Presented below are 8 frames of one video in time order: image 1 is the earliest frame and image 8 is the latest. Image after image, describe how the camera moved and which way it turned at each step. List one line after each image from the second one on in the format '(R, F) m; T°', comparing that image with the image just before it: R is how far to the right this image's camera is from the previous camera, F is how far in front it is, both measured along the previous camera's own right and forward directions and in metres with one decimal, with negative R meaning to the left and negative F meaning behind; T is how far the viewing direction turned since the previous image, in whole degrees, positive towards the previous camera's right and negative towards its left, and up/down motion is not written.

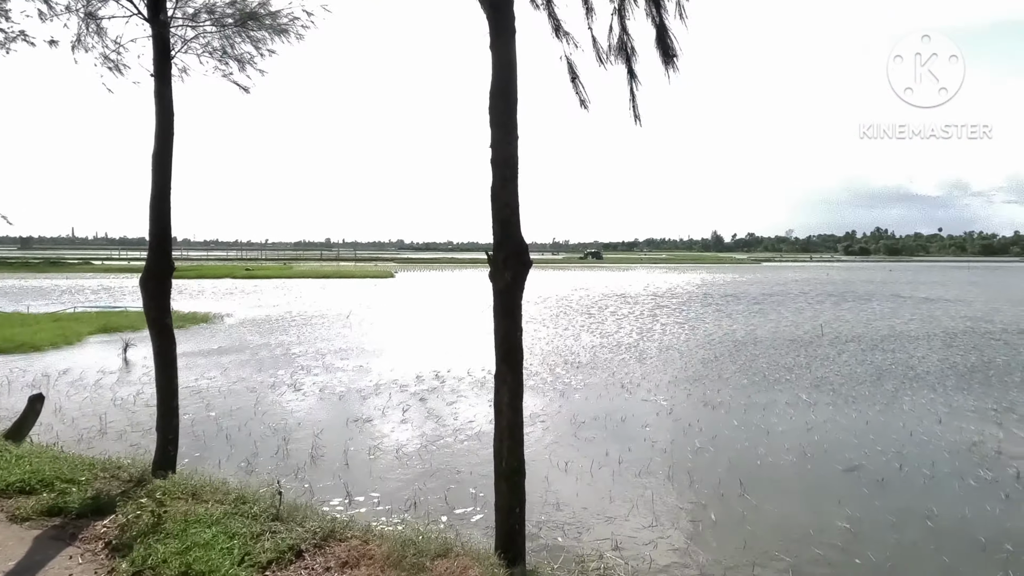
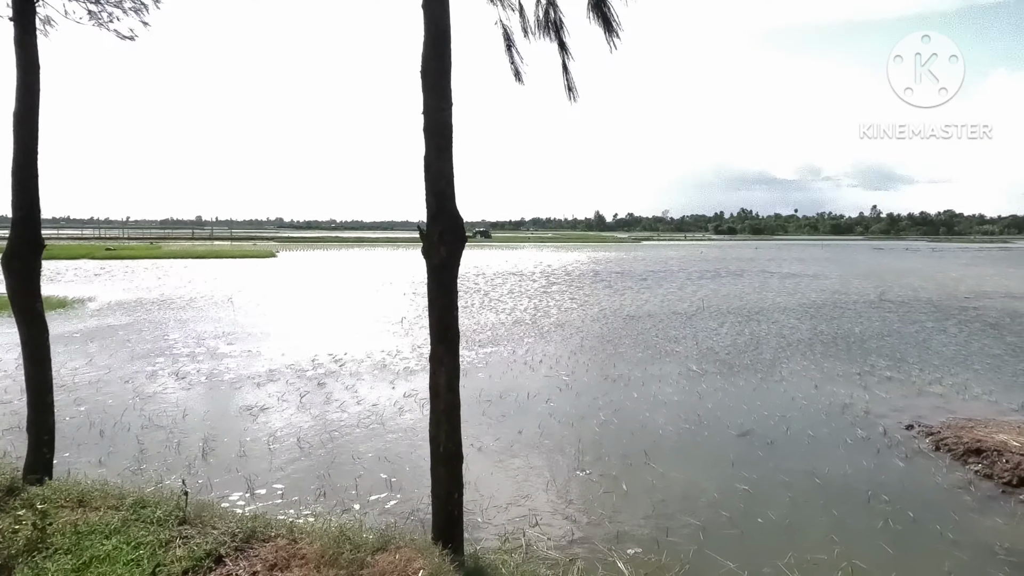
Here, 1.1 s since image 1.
(-0.3, +0.2) m; +10°
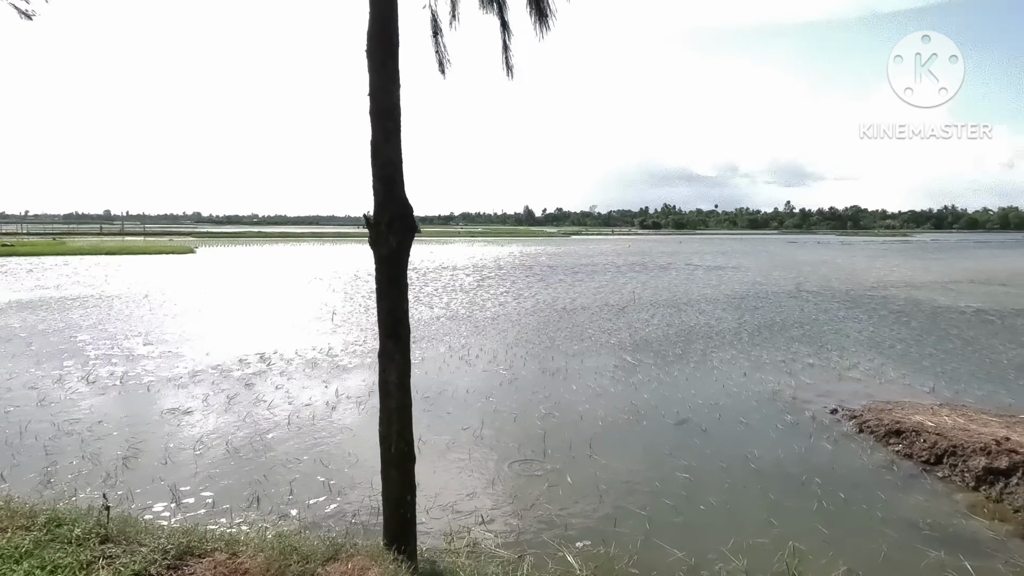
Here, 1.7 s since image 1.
(-0.2, +0.2) m; +6°
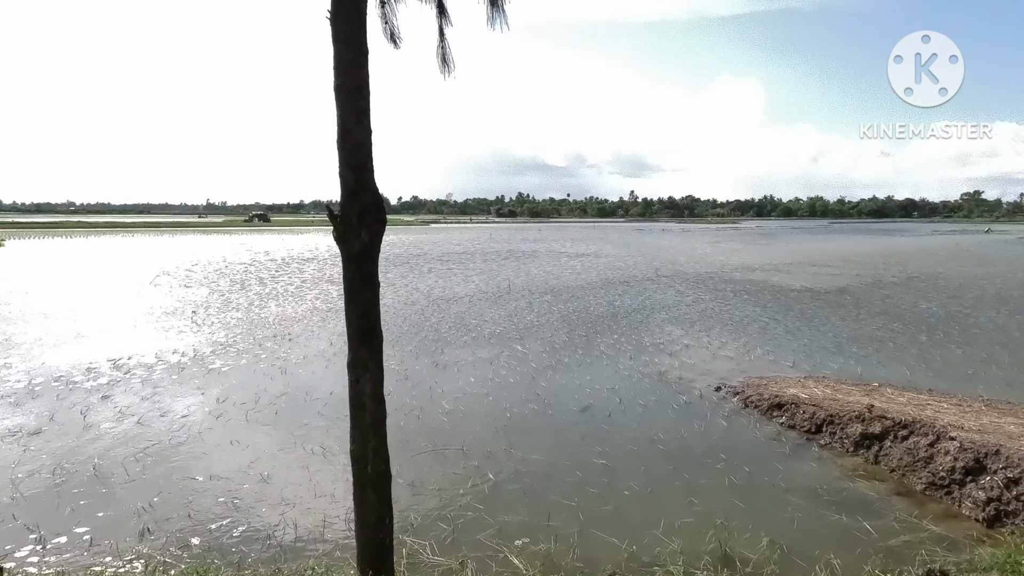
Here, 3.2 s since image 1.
(-0.8, +0.4) m; +12°
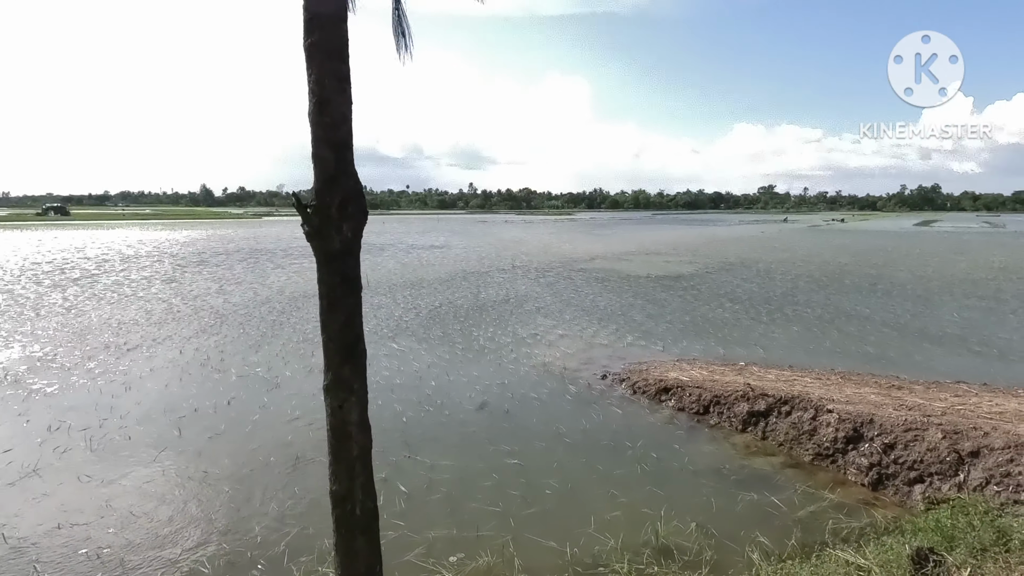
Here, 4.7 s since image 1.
(-0.9, +0.6) m; +14°
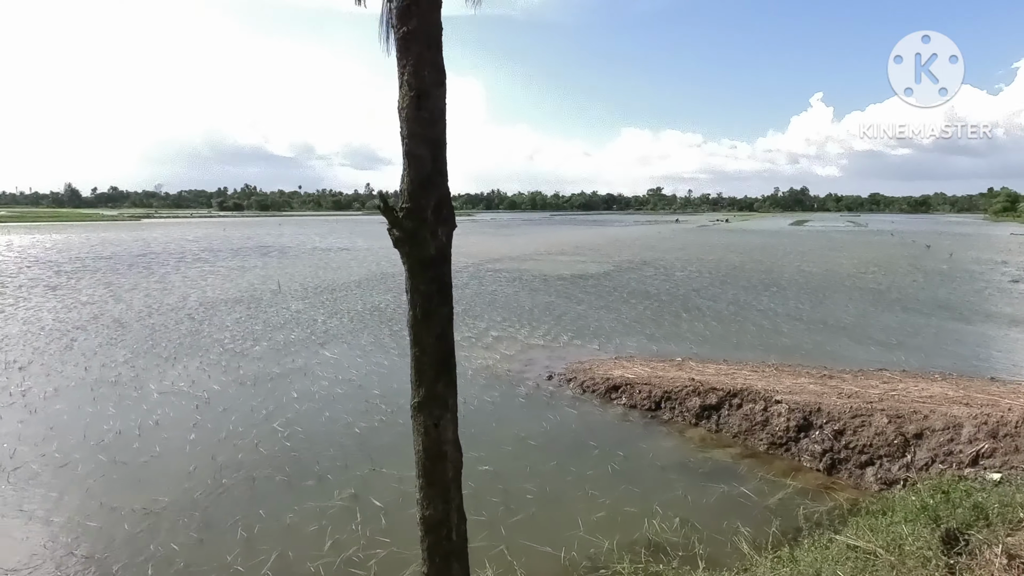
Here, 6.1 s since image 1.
(-1.0, +0.2) m; +9°
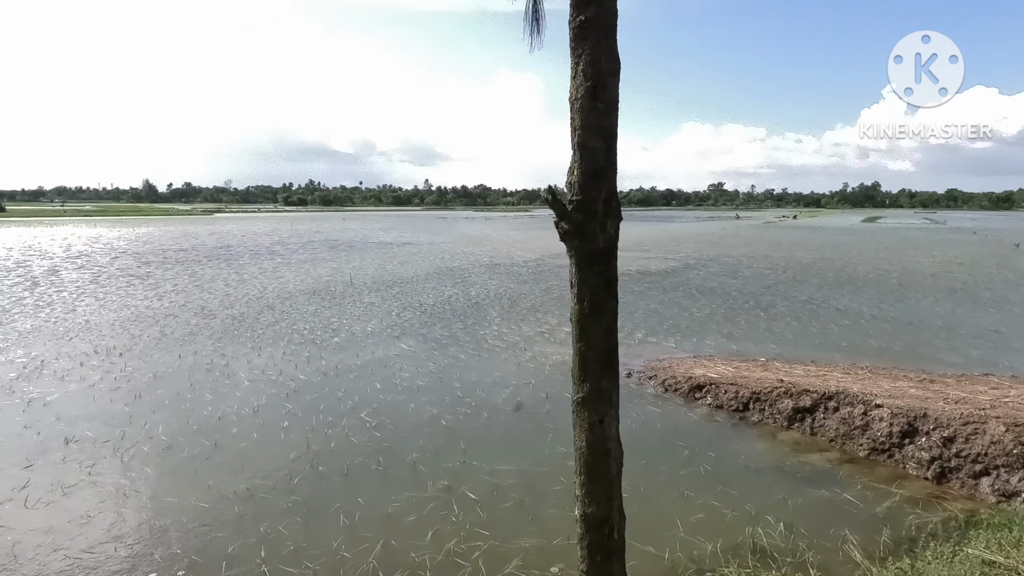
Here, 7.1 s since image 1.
(-0.5, 0.0) m; -5°
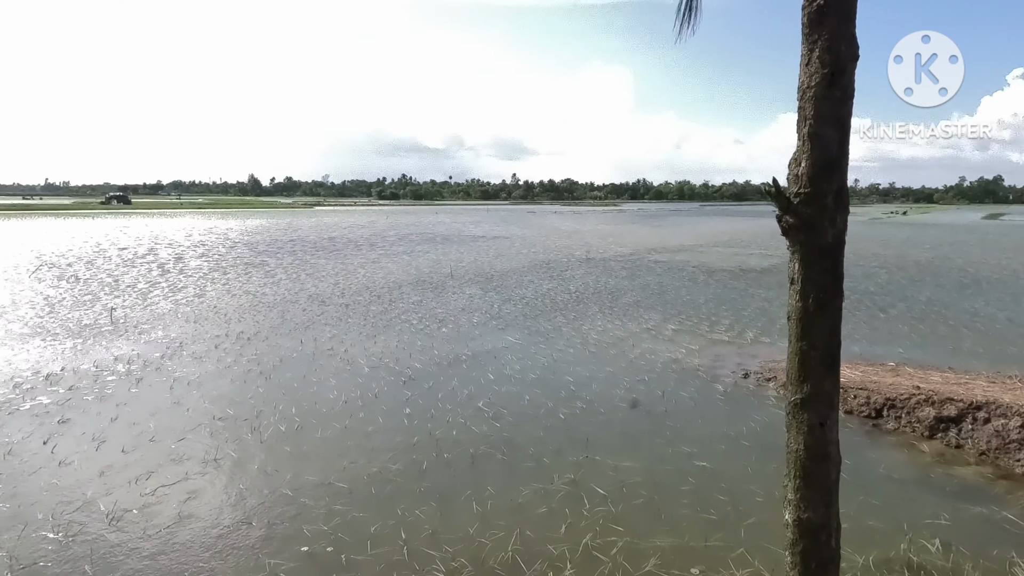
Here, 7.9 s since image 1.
(-0.6, 0.0) m; -7°
